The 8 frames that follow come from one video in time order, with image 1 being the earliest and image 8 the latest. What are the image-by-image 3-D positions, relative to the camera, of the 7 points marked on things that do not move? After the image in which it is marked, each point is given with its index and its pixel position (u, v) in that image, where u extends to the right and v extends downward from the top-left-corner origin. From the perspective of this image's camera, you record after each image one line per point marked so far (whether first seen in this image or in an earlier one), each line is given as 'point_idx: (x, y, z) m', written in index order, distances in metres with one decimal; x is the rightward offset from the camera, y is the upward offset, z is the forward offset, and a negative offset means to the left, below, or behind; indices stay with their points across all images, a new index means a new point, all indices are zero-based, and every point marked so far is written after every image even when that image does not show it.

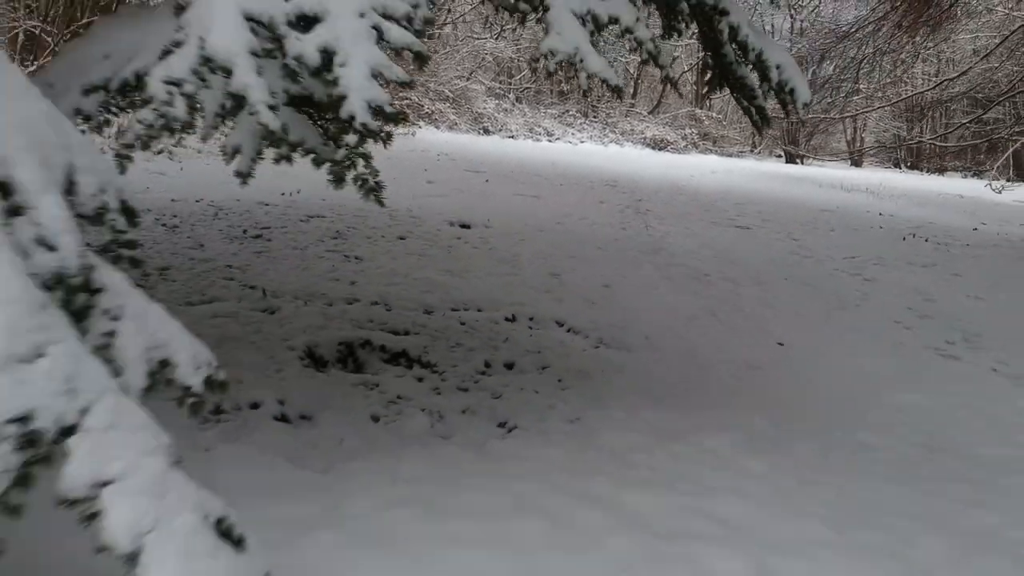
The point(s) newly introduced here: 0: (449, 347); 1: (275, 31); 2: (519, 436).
0: (-0.2, -0.2, +3.4) m
1: (-0.4, +0.4, +1.4) m
2: (0.0, -0.4, +2.6) m
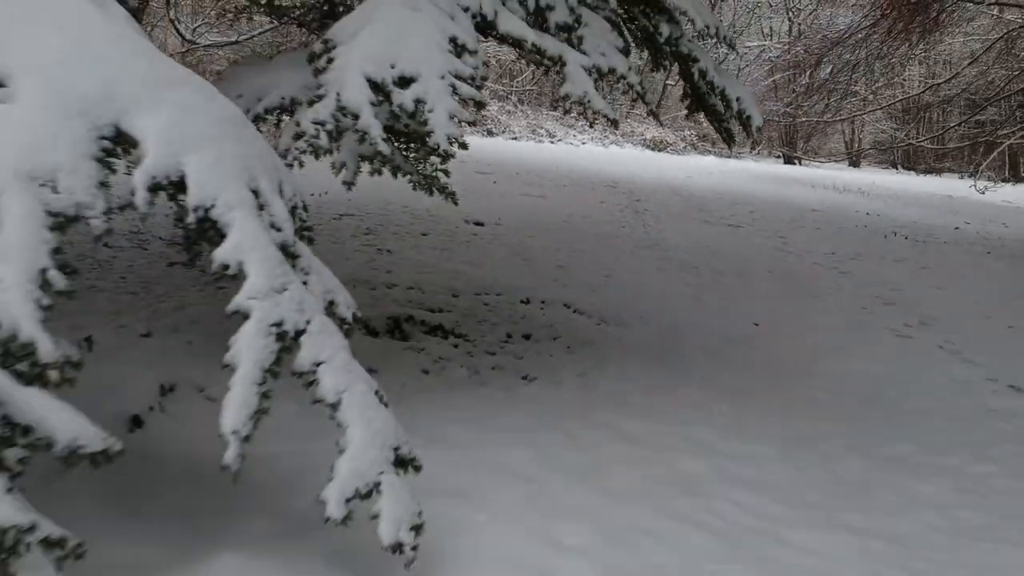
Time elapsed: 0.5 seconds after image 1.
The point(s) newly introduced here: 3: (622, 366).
0: (-0.2, -0.2, +4.1) m
1: (-0.3, +0.5, +2.1) m
2: (+0.1, -0.4, +3.3) m
3: (+0.5, -0.3, +3.7) m
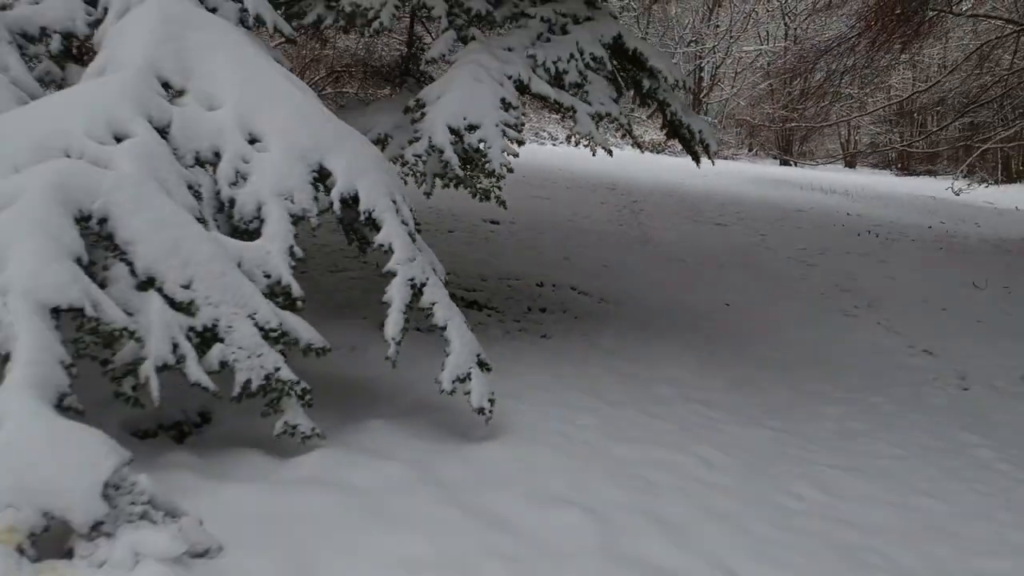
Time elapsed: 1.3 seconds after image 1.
0: (0.0, -0.1, +5.1) m
1: (-0.2, +0.6, +3.2) m
2: (+0.2, -0.3, +4.4) m
3: (+0.6, -0.2, +4.8) m
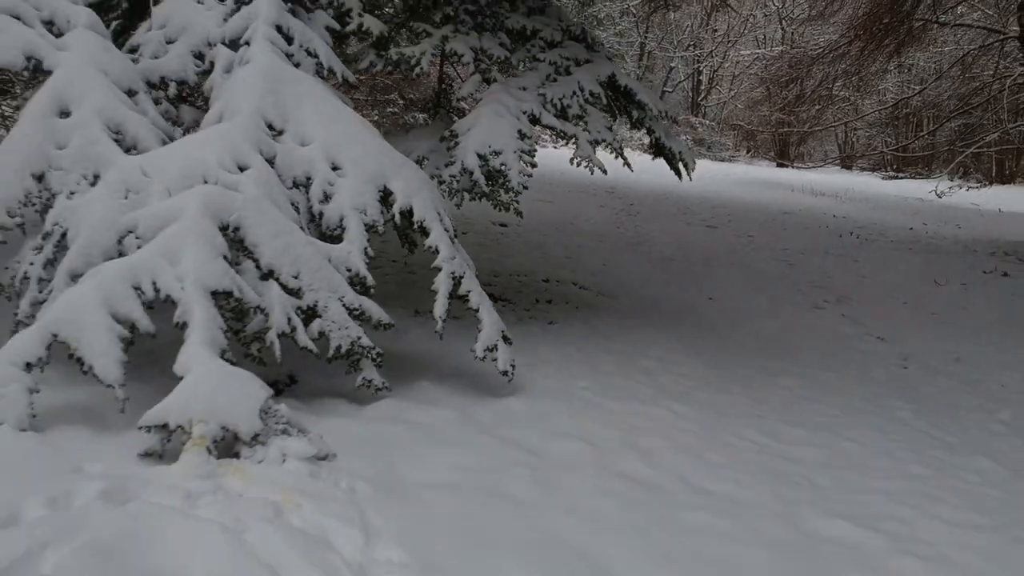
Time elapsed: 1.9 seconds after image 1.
0: (0.0, 0.0, +6.0) m
1: (-0.1, +0.6, +4.0) m
2: (+0.3, -0.2, +5.2) m
3: (+0.6, -0.2, +5.7) m
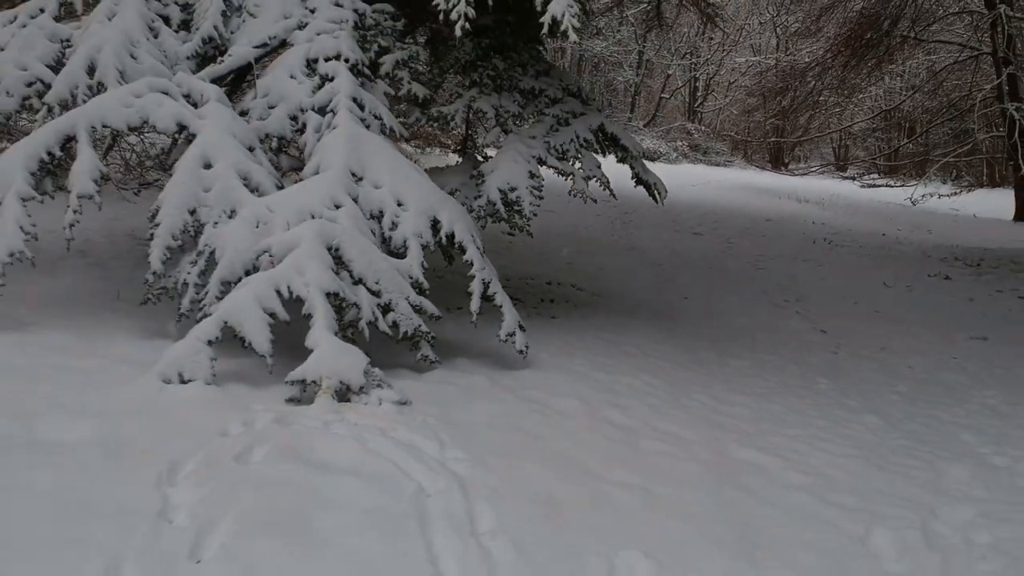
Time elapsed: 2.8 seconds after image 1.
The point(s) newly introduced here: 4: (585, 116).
0: (+0.1, 0.0, +7.3) m
1: (-0.1, +0.6, +5.4) m
2: (+0.4, -0.2, +6.5) m
3: (+0.7, -0.2, +7.0) m
4: (+0.5, +1.2, +6.0) m
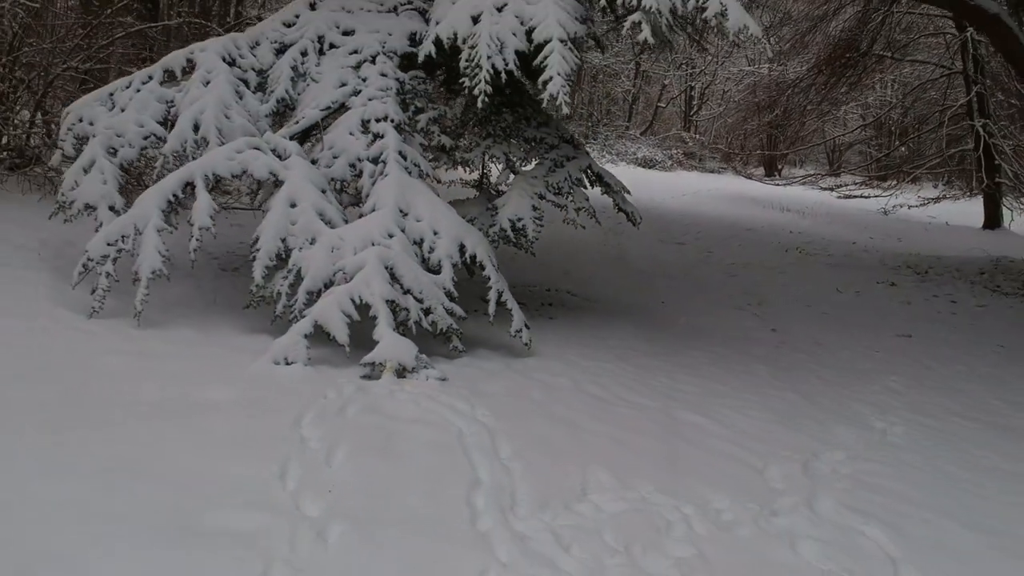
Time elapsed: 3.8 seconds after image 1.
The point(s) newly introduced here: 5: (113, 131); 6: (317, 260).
0: (+0.2, -0.1, +8.9) m
1: (0.0, +0.5, +7.0) m
2: (+0.4, -0.3, +8.1) m
3: (+0.8, -0.3, +8.6) m
4: (+0.6, +1.1, +7.6) m
5: (-3.2, +1.3, +6.9) m
6: (-1.3, +0.2, +6.0) m
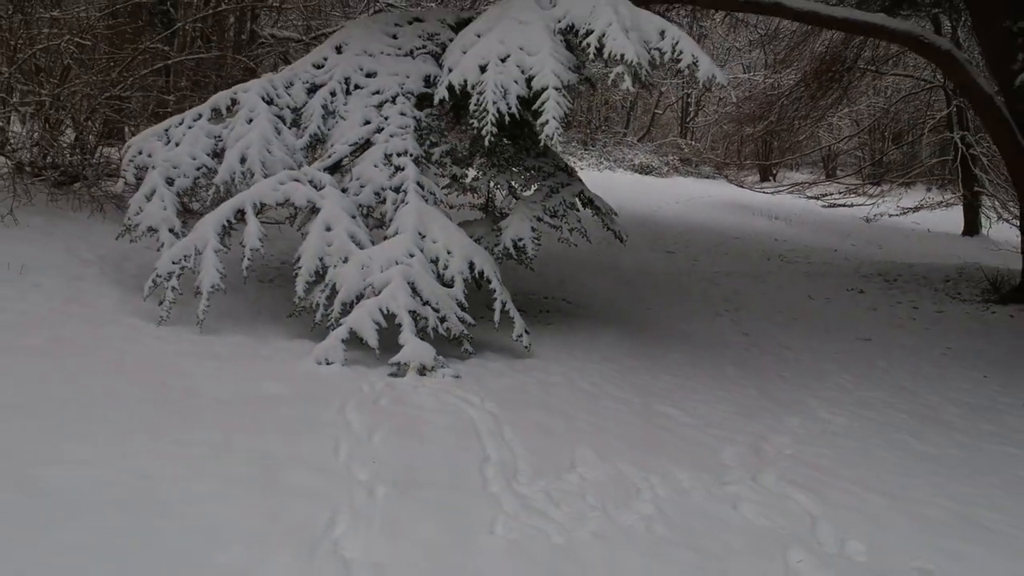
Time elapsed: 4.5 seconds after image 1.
0: (+0.2, -0.2, +10.0) m
1: (0.0, +0.4, +8.1) m
2: (+0.4, -0.4, +9.3) m
3: (+0.8, -0.4, +9.7) m
4: (+0.6, +1.0, +8.7) m
5: (-3.2, +1.2, +8.1) m
6: (-1.3, +0.1, +7.1) m
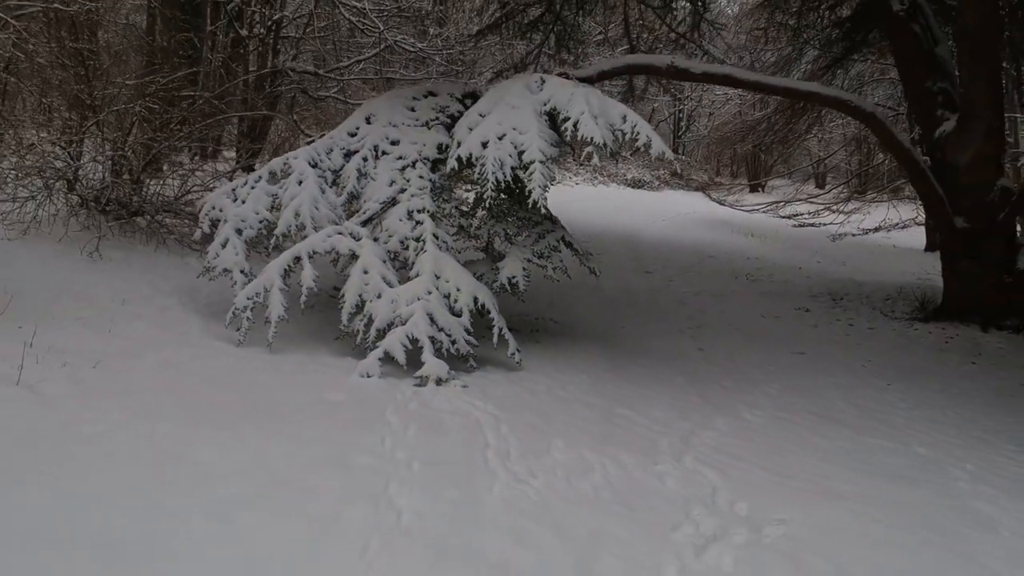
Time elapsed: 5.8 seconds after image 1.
0: (+0.1, -0.5, +12.2) m
1: (0.0, +0.1, +10.3) m
2: (+0.4, -0.7, +11.5) m
3: (+0.7, -0.7, +11.9) m
4: (+0.5, +0.7, +10.9) m
5: (-3.2, +0.8, +10.3) m
6: (-1.4, -0.2, +9.3) m
